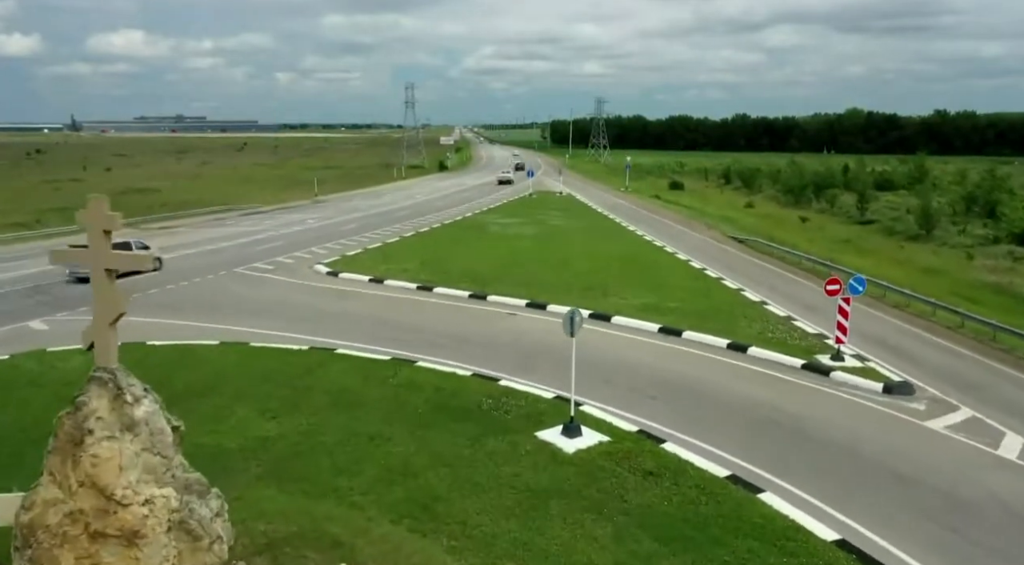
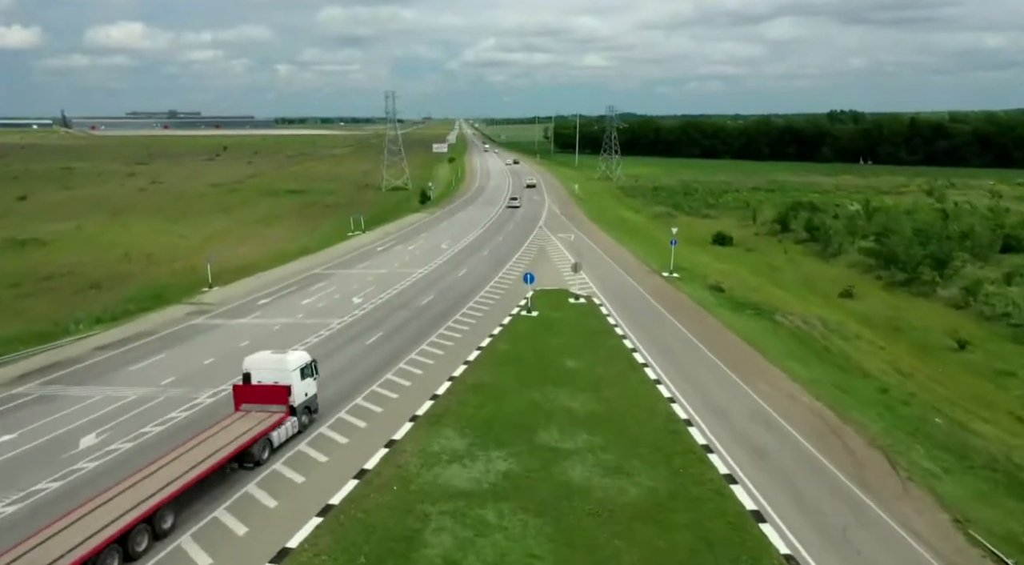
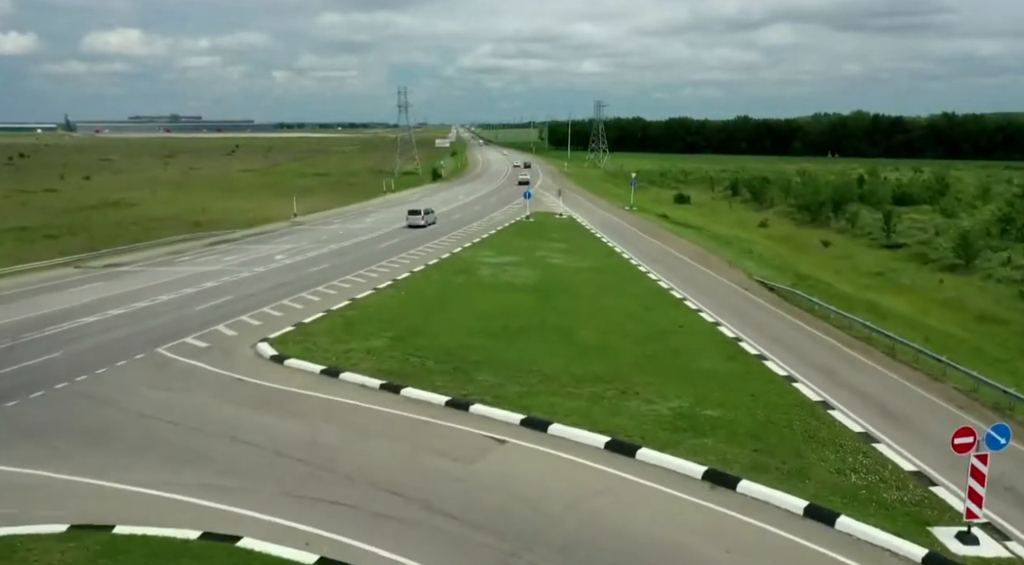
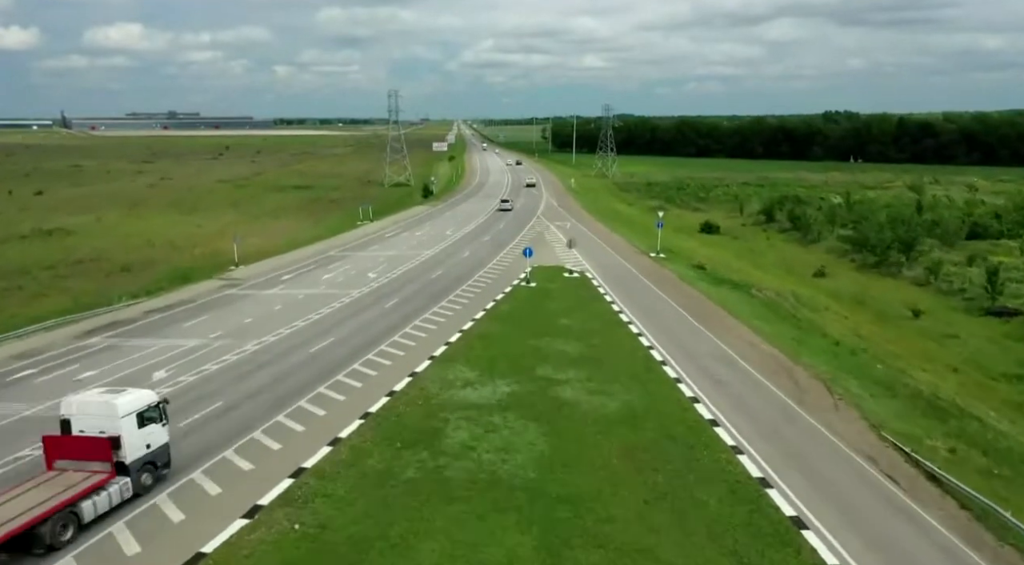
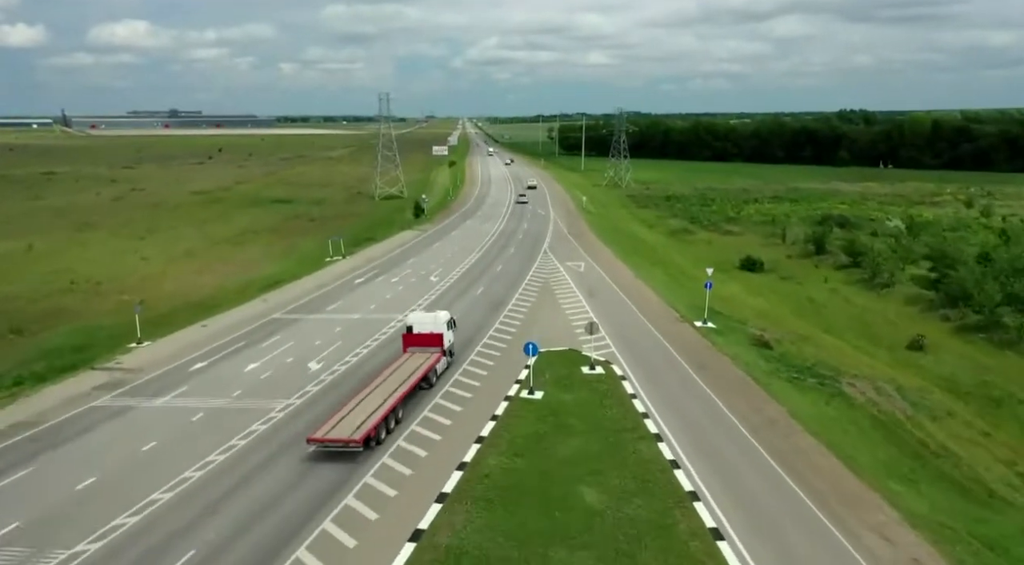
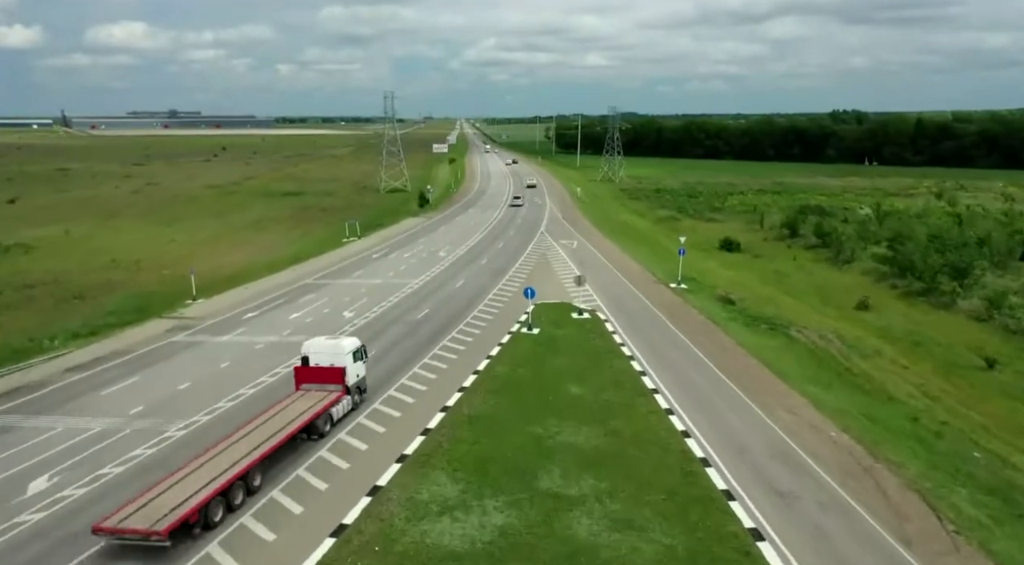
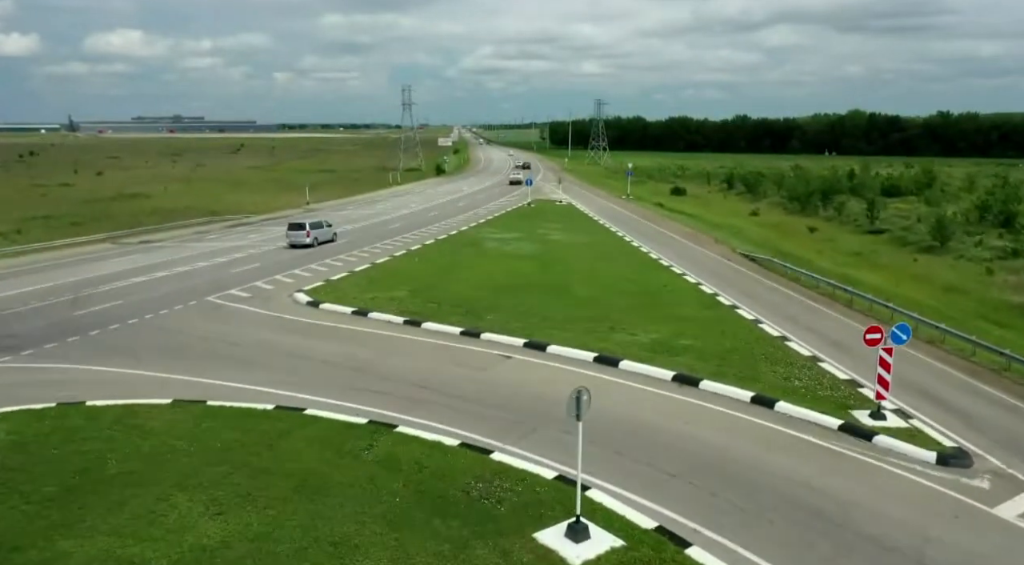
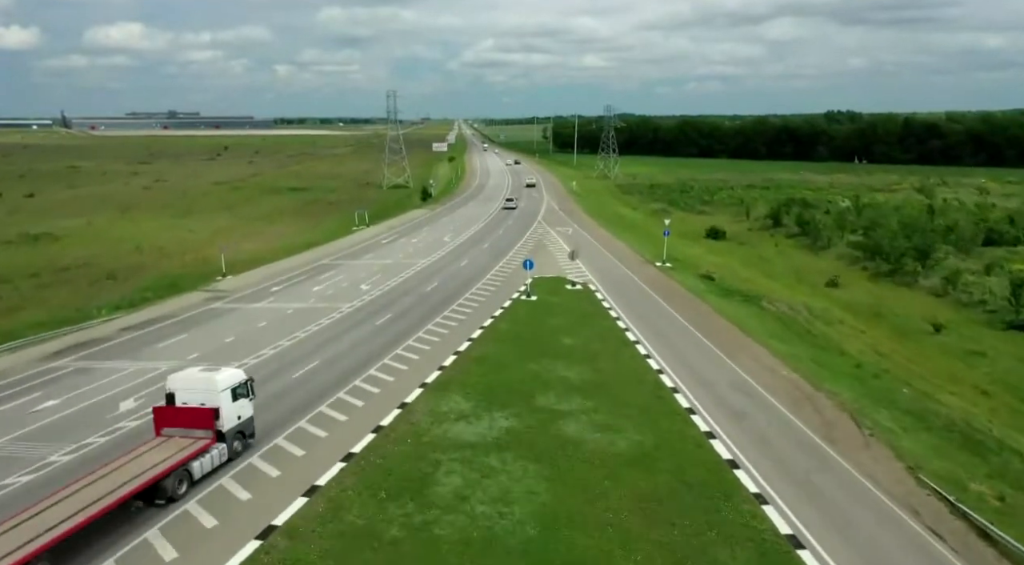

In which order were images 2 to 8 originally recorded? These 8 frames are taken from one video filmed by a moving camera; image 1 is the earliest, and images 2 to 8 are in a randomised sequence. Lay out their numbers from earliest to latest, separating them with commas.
7, 3, 4, 8, 2, 6, 5
